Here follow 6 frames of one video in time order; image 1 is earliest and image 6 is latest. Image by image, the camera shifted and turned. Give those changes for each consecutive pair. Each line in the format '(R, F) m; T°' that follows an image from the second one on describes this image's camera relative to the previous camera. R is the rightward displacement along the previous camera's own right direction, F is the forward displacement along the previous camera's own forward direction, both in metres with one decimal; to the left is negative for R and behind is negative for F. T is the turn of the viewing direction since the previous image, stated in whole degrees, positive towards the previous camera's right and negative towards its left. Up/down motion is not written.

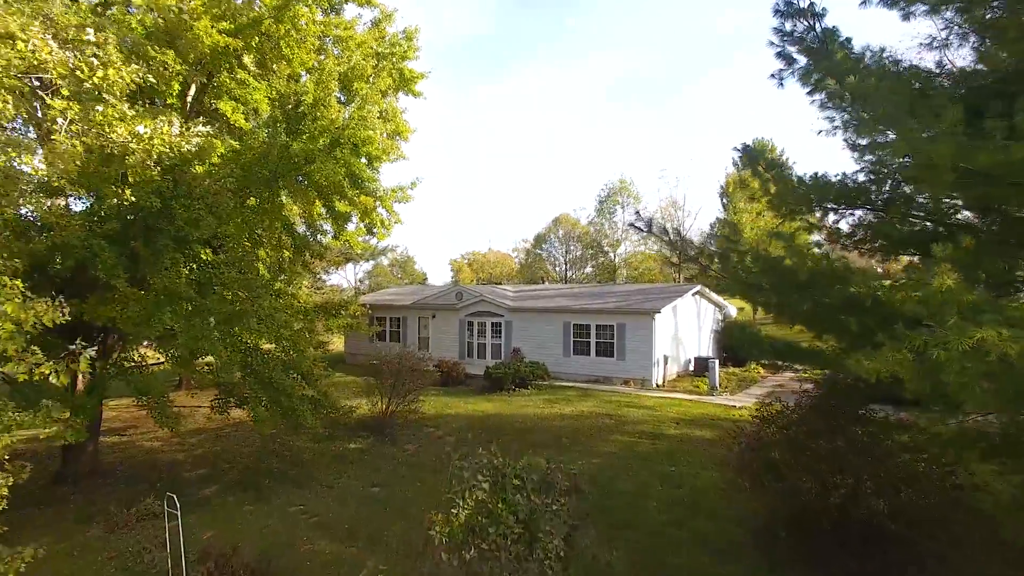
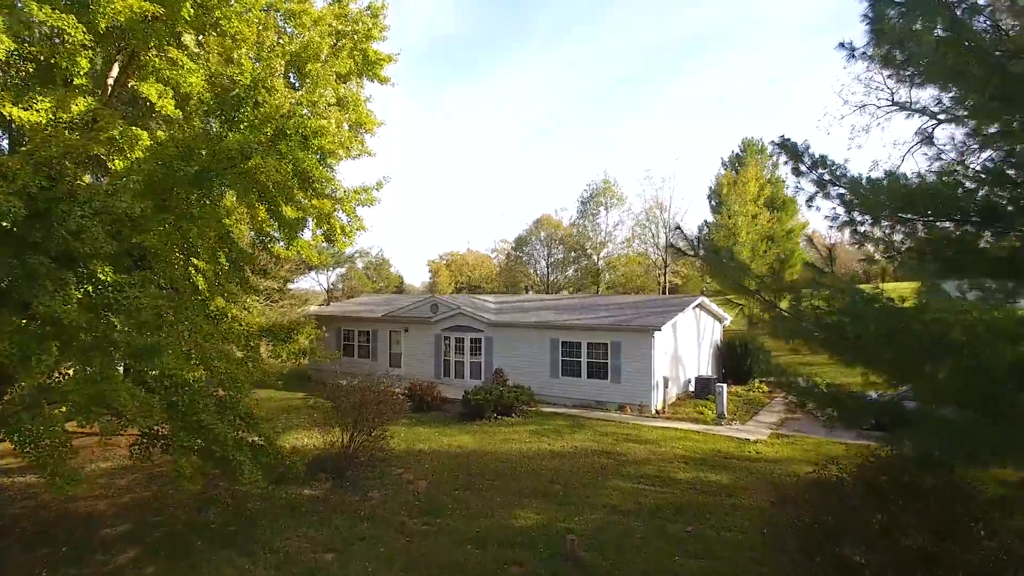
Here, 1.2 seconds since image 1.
(-0.1, +2.1) m; +2°
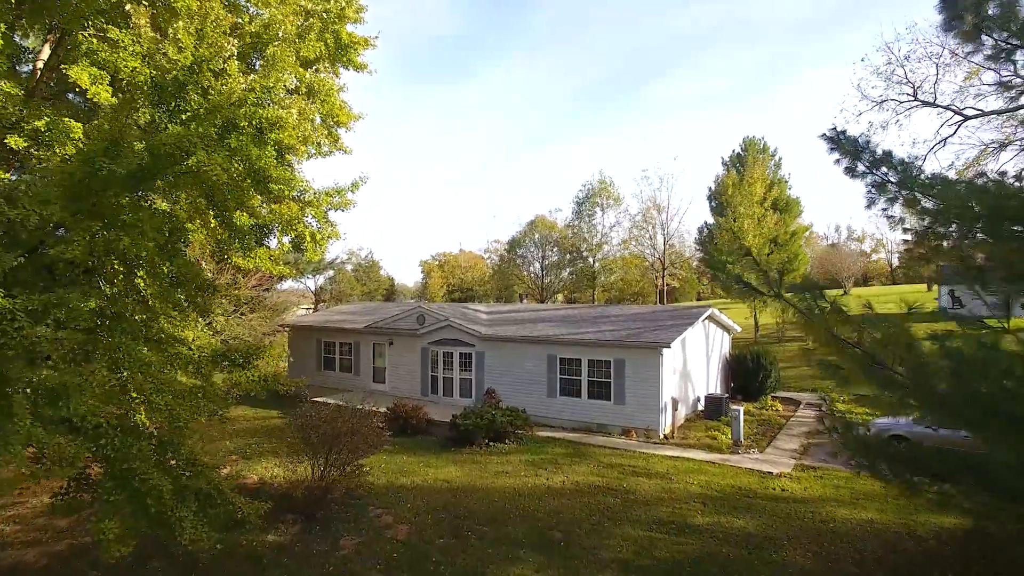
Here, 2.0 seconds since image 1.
(0.0, +1.6) m; +1°
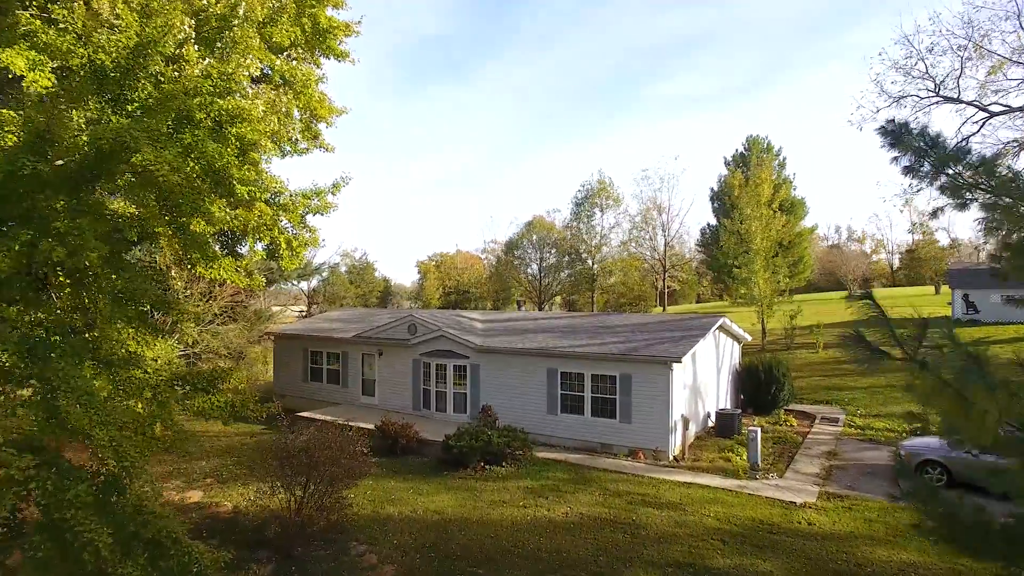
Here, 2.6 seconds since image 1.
(0.0, +1.1) m; 0°
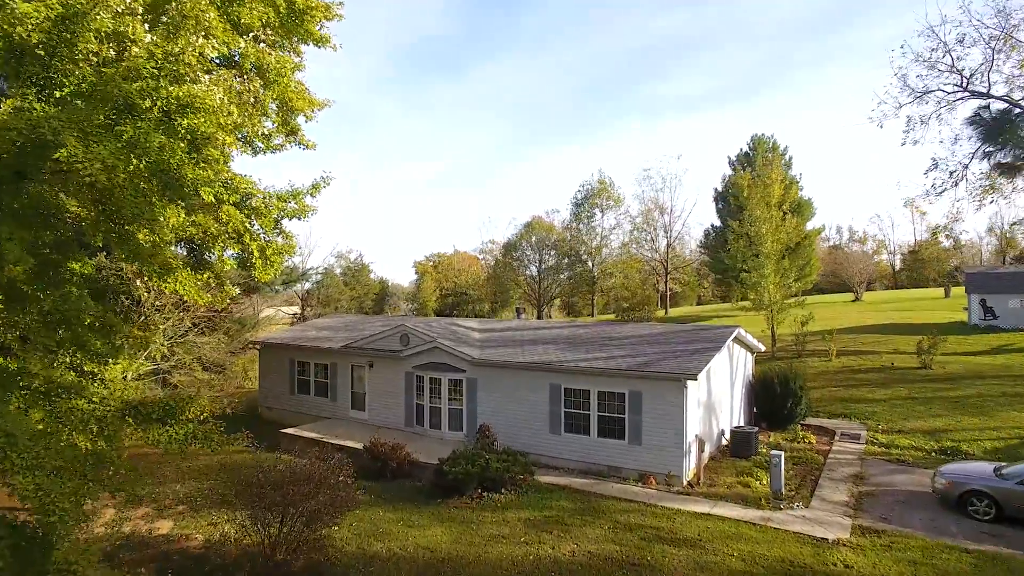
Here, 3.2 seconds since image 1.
(0.0, +1.2) m; 0°
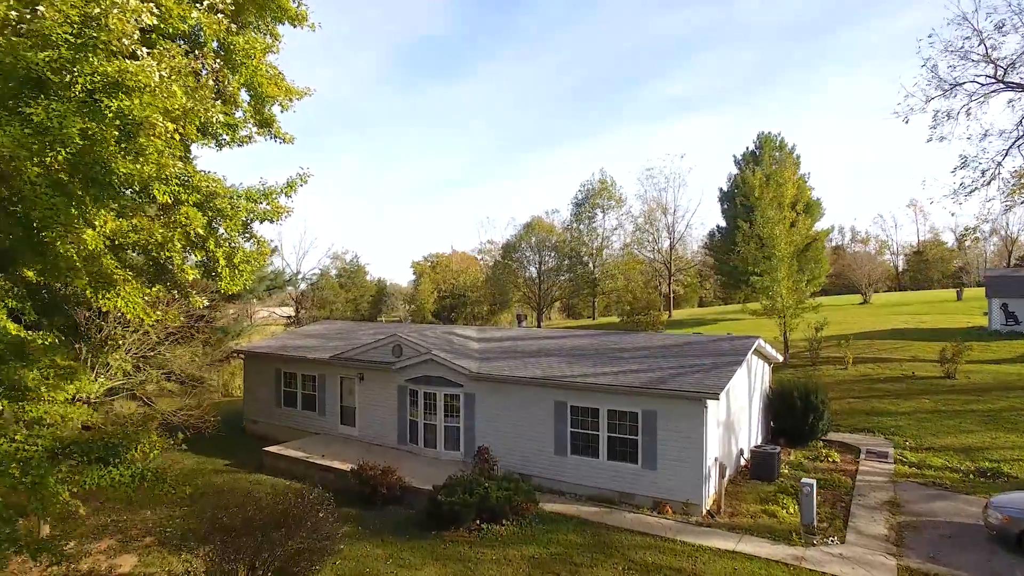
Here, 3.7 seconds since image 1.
(-0.1, +1.2) m; 0°
